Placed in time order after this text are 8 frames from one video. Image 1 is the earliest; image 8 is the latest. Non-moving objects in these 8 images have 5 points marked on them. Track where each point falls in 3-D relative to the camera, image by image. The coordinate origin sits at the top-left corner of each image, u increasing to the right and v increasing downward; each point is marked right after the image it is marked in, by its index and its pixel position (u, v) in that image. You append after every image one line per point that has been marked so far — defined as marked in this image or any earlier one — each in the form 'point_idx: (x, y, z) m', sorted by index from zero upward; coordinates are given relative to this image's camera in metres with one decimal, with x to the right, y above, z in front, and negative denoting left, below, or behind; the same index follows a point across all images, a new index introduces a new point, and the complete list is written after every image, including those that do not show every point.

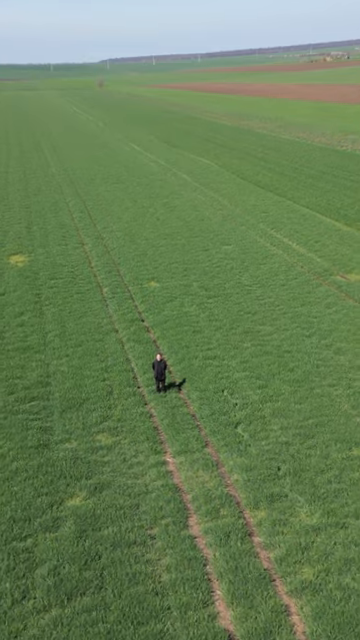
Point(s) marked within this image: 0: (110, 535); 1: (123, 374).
0: (-1.0, -2.9, +8.9) m
1: (-1.2, -1.1, +13.6) m
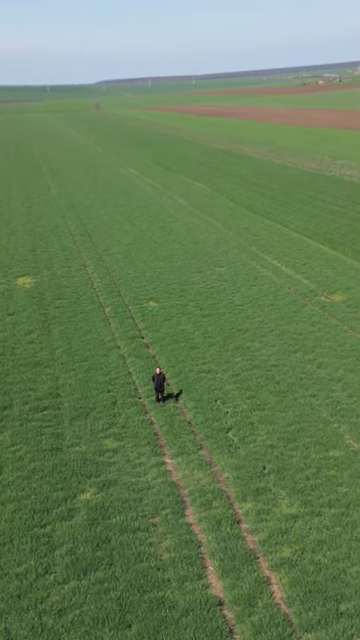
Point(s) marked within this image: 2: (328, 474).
0: (-1.0, -3.2, +10.3) m
1: (-1.2, -1.5, +15.1) m
2: (+2.5, -2.6, +11.4) m
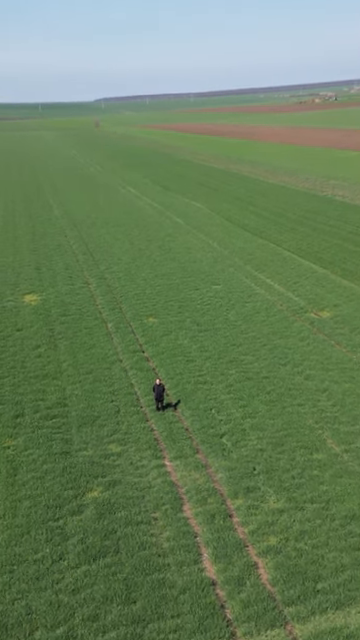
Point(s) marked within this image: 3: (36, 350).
0: (-1.0, -3.4, +11.6) m
1: (-1.3, -1.9, +16.4) m
2: (+2.5, -2.9, +12.6) m
3: (-4.3, -0.9, +19.6) m
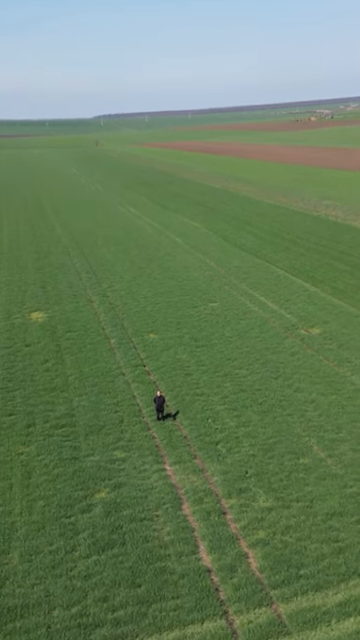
0: (-1.0, -3.8, +12.9) m
1: (-1.3, -2.3, +17.7) m
2: (+2.5, -3.3, +14.0) m
3: (-4.3, -1.4, +21.0) m
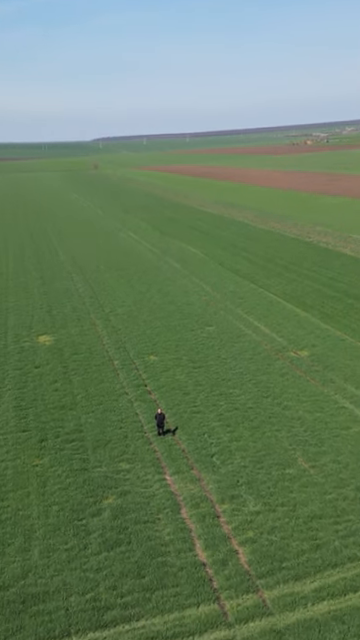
0: (-1.1, -4.4, +14.7) m
1: (-1.4, -3.0, +19.5) m
2: (+2.5, -3.9, +15.8) m
3: (-4.4, -2.2, +22.8) m
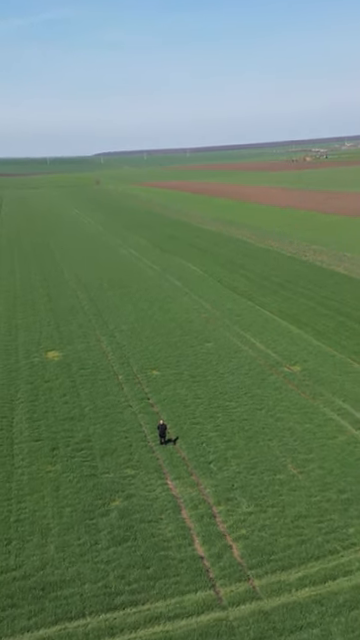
0: (-1.0, -4.9, +16.3) m
1: (-1.3, -3.6, +21.2) m
2: (+2.5, -4.4, +17.4) m
3: (-4.4, -2.9, +24.6) m
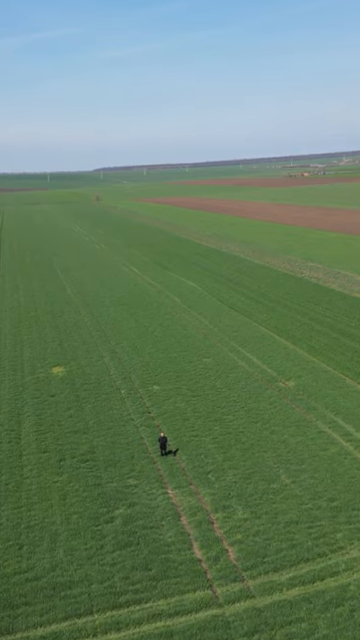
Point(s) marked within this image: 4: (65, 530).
0: (-1.1, -5.4, +17.5) m
1: (-1.4, -4.2, +22.4) m
2: (+2.5, -5.0, +18.6) m
3: (-4.4, -3.6, +25.7) m
4: (-3.0, -5.5, +17.2) m
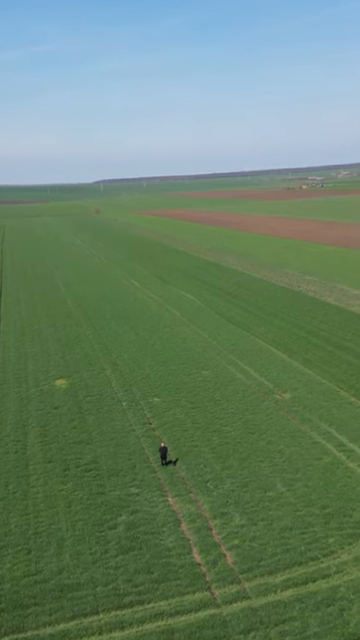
0: (-1.0, -5.8, +18.4) m
1: (-1.4, -4.8, +23.3) m
2: (+2.5, -5.4, +19.5) m
3: (-4.4, -4.2, +26.6) m
4: (-3.0, -5.9, +18.1) m
